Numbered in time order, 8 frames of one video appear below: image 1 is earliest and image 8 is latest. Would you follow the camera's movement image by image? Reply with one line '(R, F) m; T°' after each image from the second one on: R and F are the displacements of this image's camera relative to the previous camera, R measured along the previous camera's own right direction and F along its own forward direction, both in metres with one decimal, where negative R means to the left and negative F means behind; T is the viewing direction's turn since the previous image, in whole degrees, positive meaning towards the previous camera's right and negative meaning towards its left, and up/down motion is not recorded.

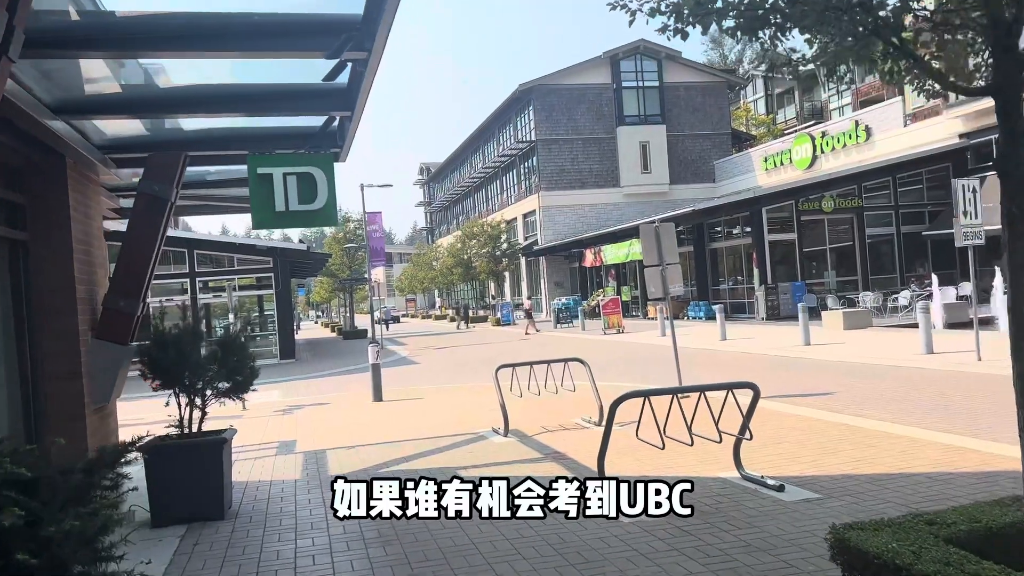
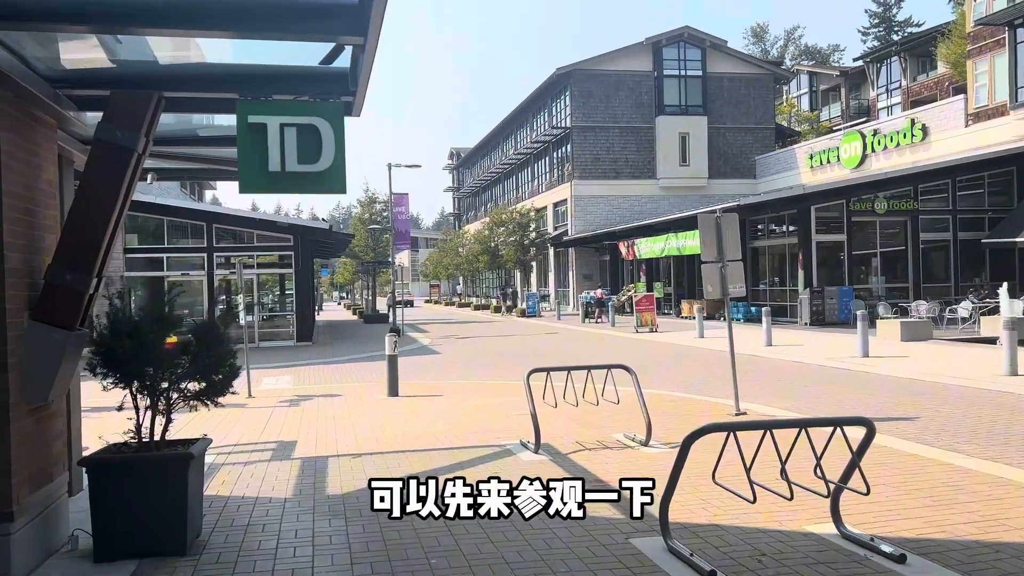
(-0.1, +1.3) m; -2°
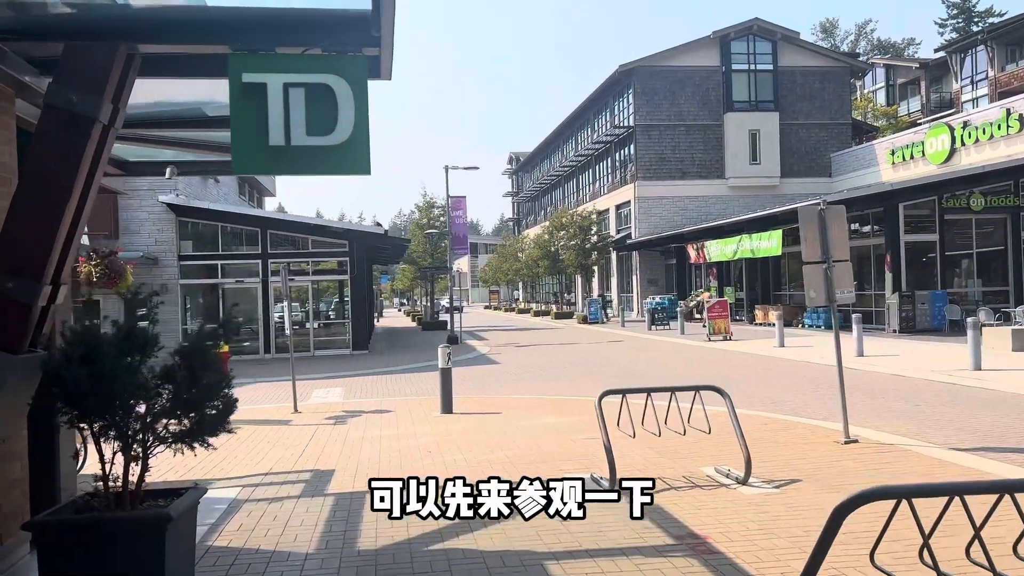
(-0.1, +1.2) m; -4°
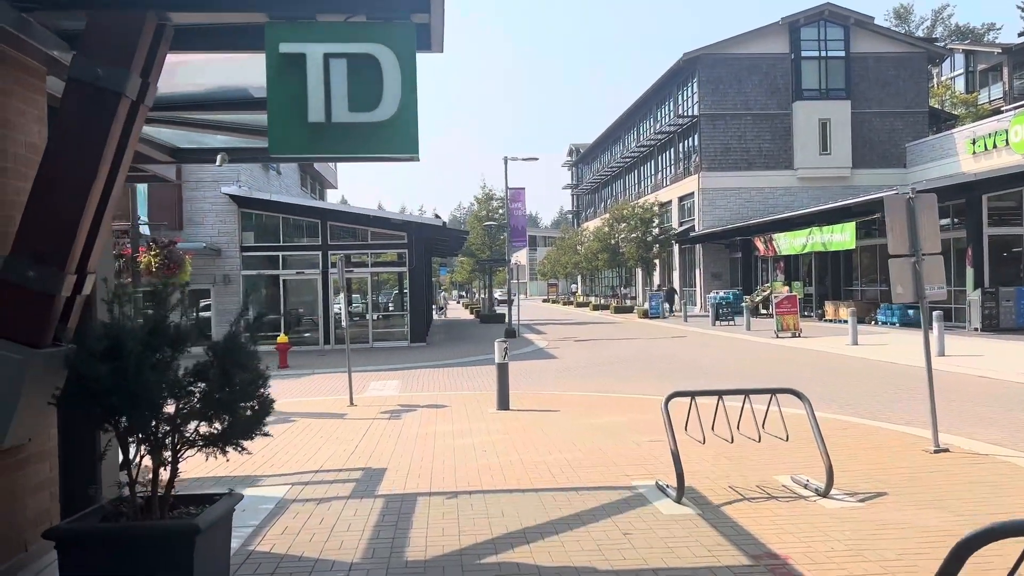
(0.0, +0.4) m; -4°
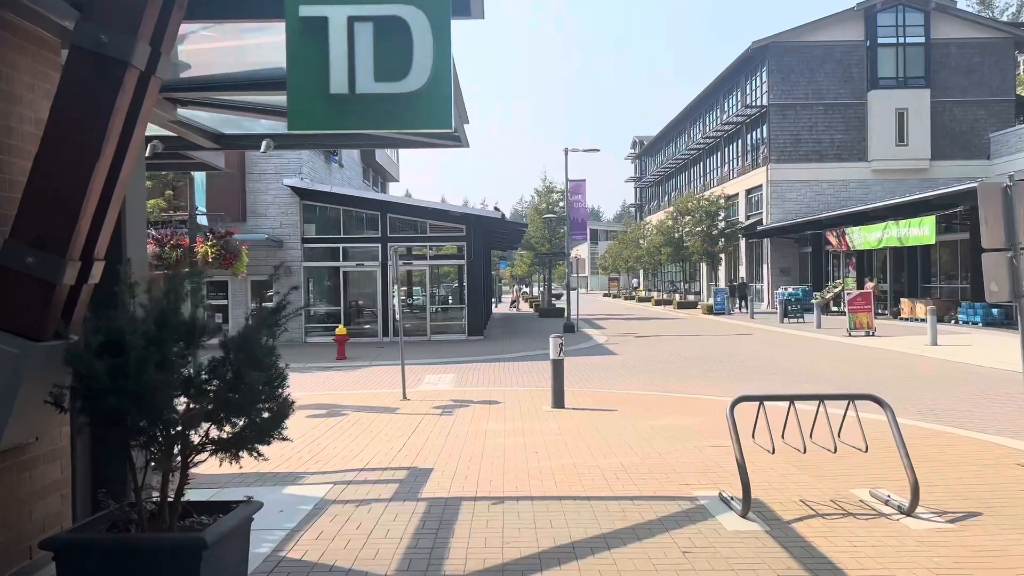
(+0.1, +0.4) m; -4°
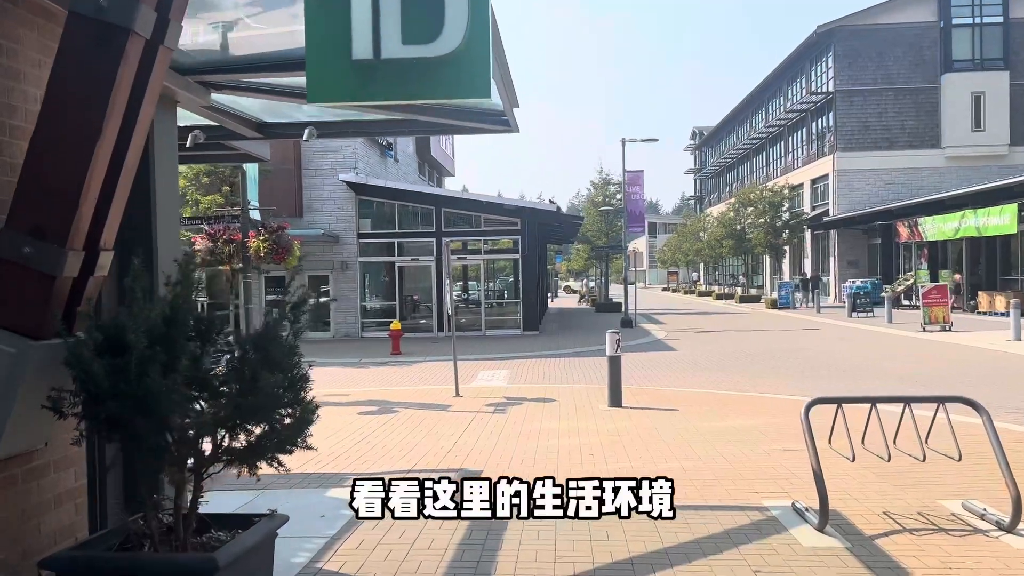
(0.0, +0.4) m; -4°
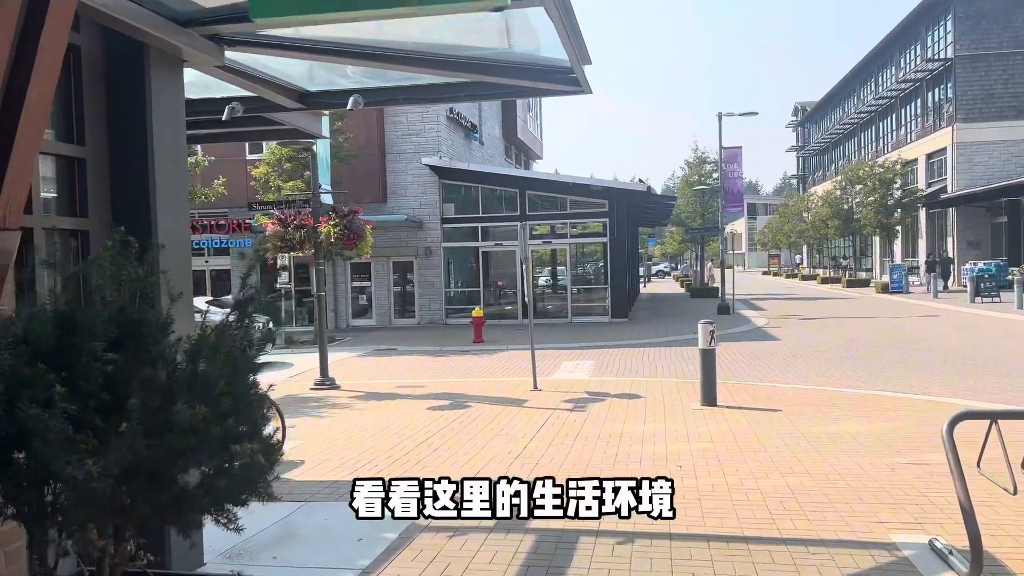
(+0.2, +0.9) m; -7°
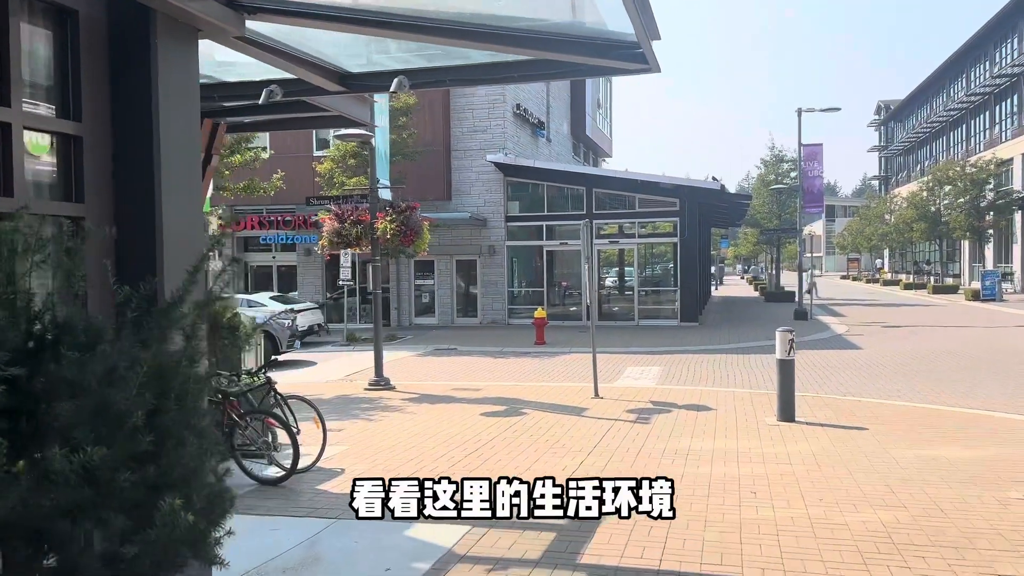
(+0.1, +0.6) m; -5°
